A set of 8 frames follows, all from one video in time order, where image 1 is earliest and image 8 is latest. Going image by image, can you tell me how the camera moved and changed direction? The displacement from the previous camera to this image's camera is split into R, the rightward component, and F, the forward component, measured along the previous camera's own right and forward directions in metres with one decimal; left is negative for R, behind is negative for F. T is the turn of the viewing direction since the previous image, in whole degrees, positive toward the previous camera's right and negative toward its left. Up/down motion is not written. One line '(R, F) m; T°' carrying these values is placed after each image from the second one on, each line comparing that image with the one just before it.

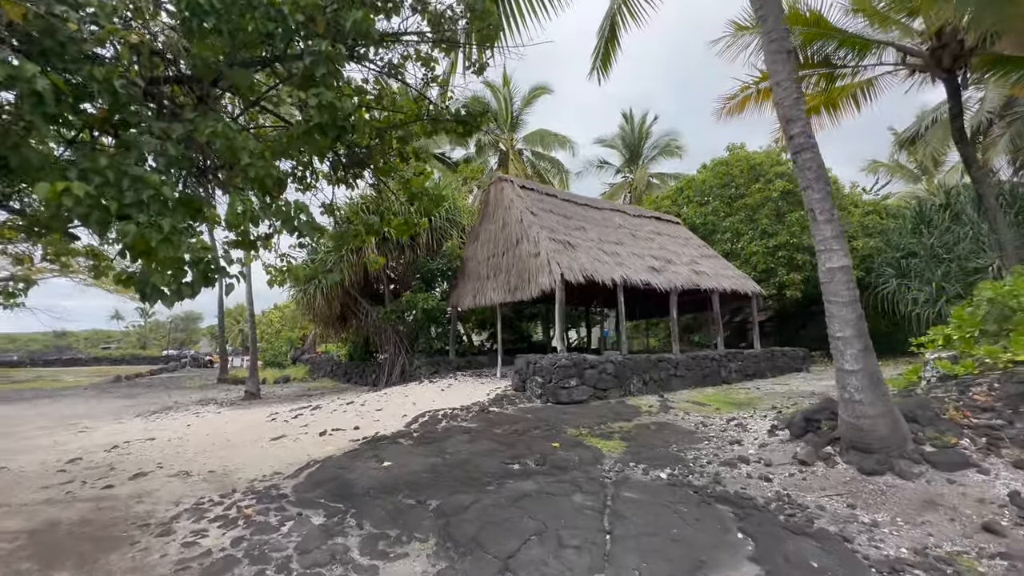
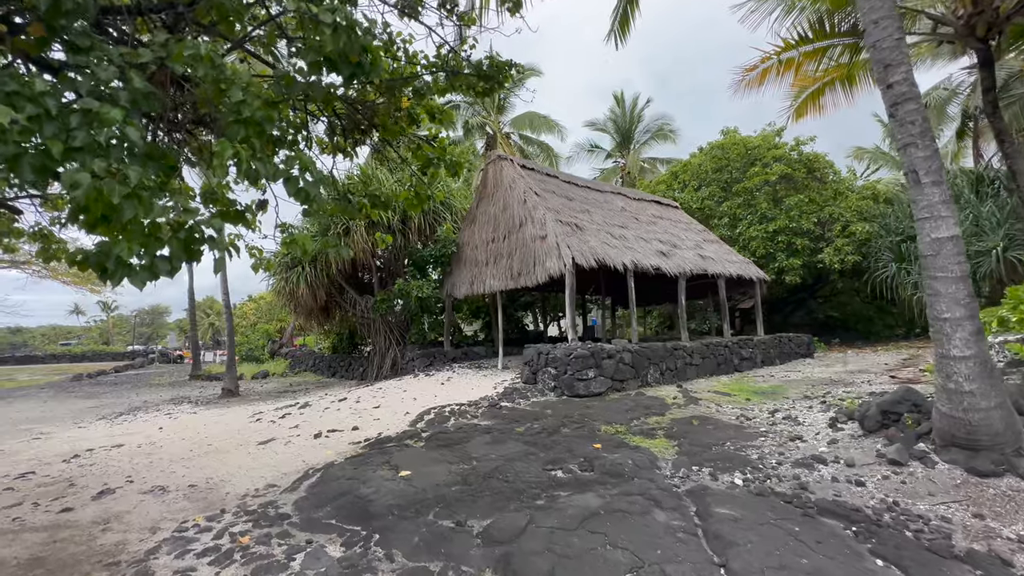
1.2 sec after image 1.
(-0.6, +0.7) m; +3°
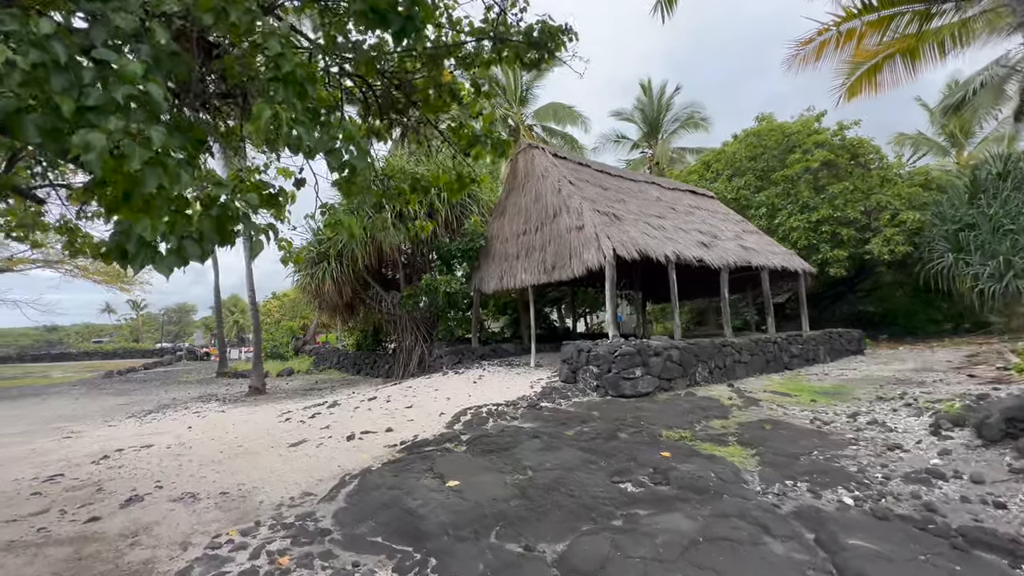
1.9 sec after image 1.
(-0.4, +0.4) m; -2°
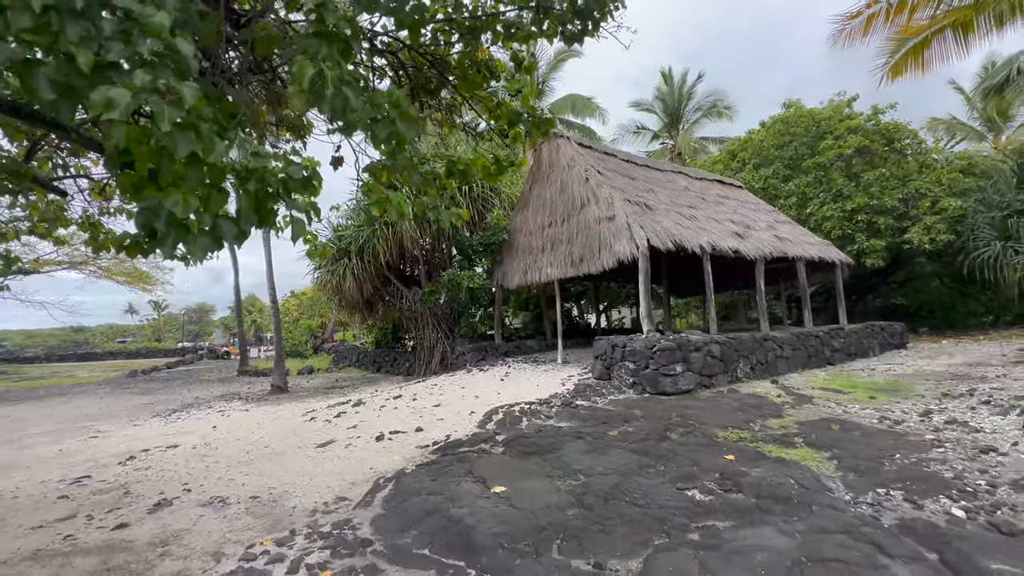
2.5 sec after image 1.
(-0.3, +0.3) m; -2°
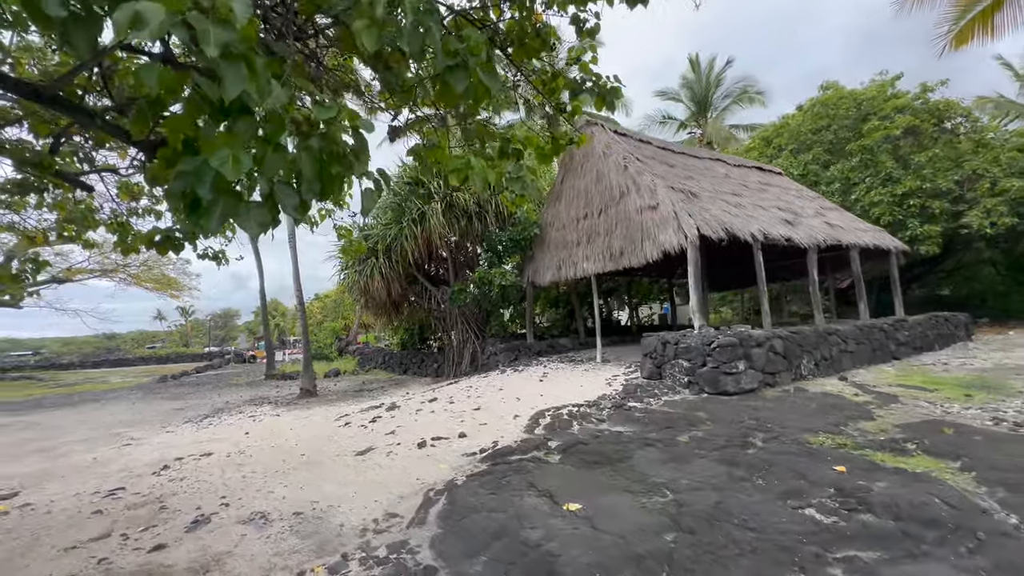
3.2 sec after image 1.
(-0.4, +0.4) m; -2°
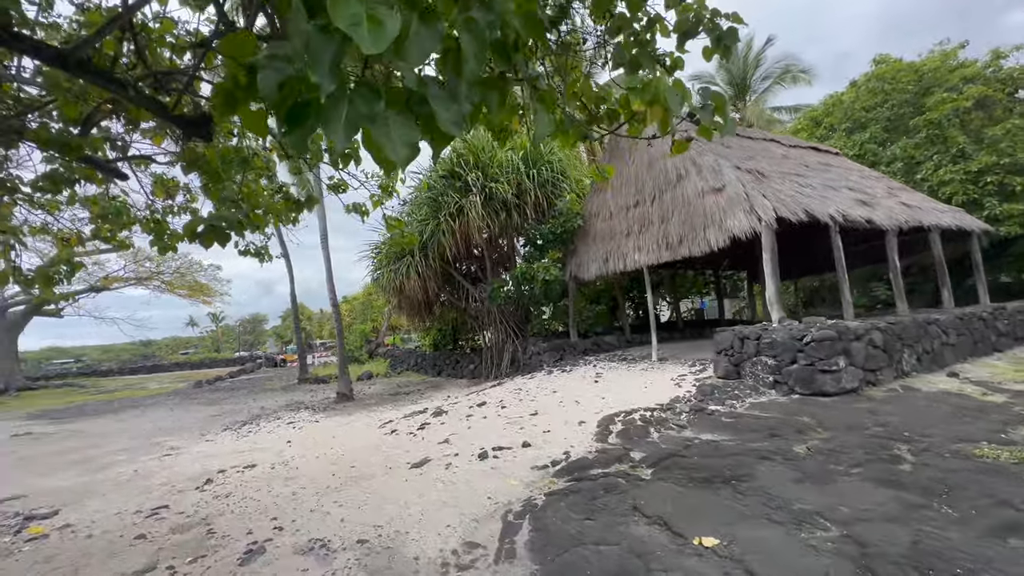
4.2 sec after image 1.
(-0.5, +0.6) m; -3°
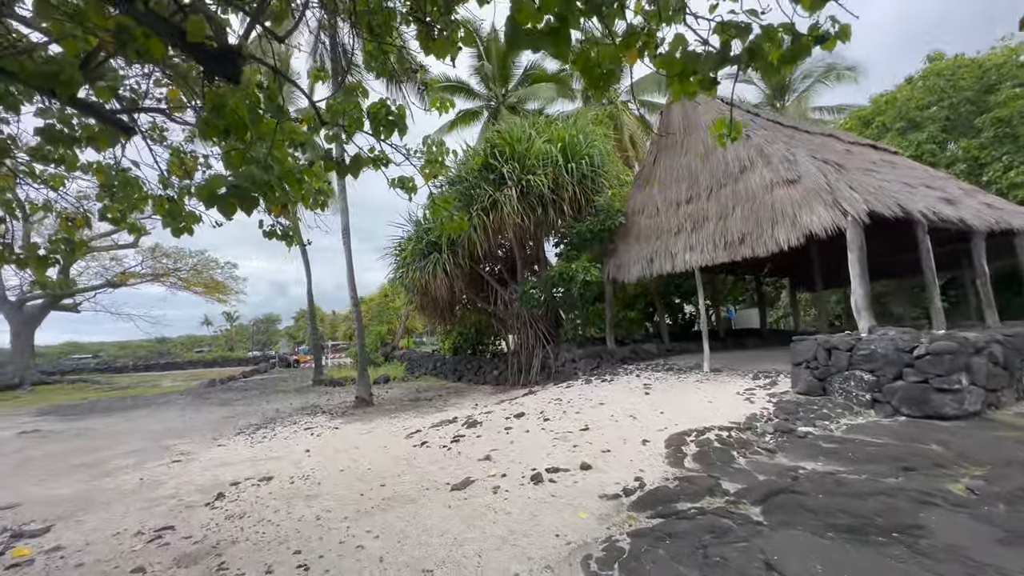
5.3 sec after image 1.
(-0.5, +0.7) m; -1°
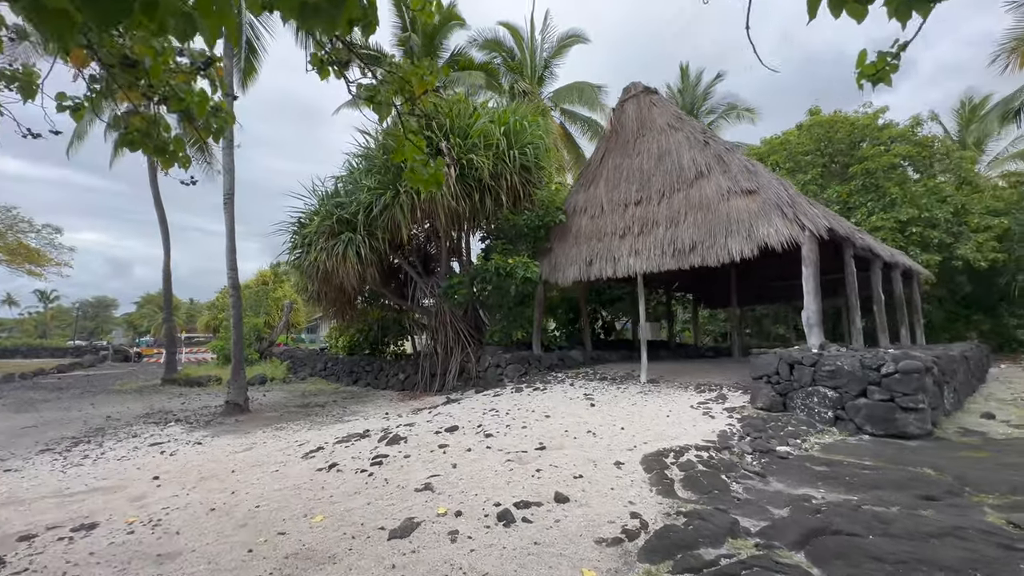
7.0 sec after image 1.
(-0.7, +1.1) m; +14°
